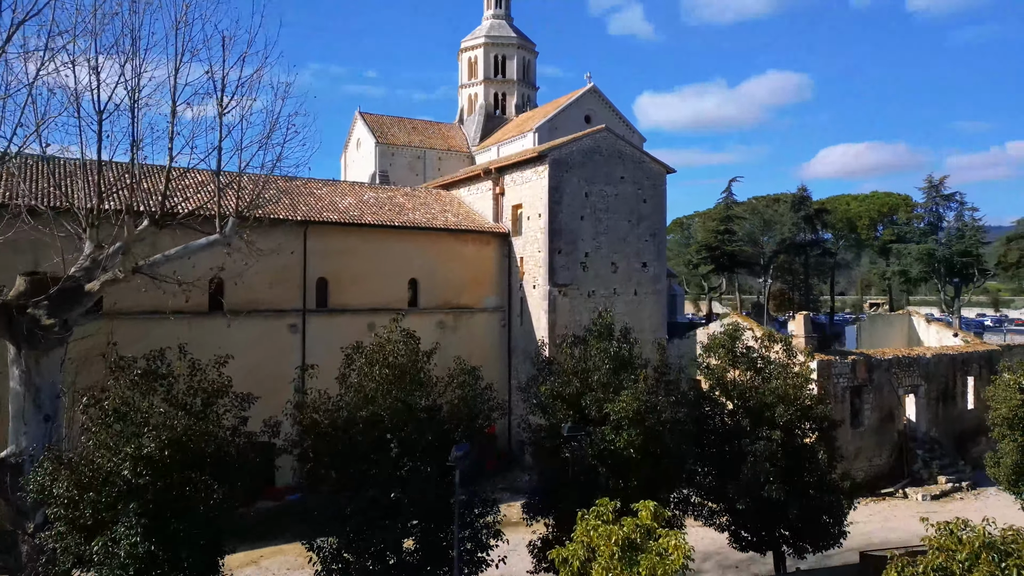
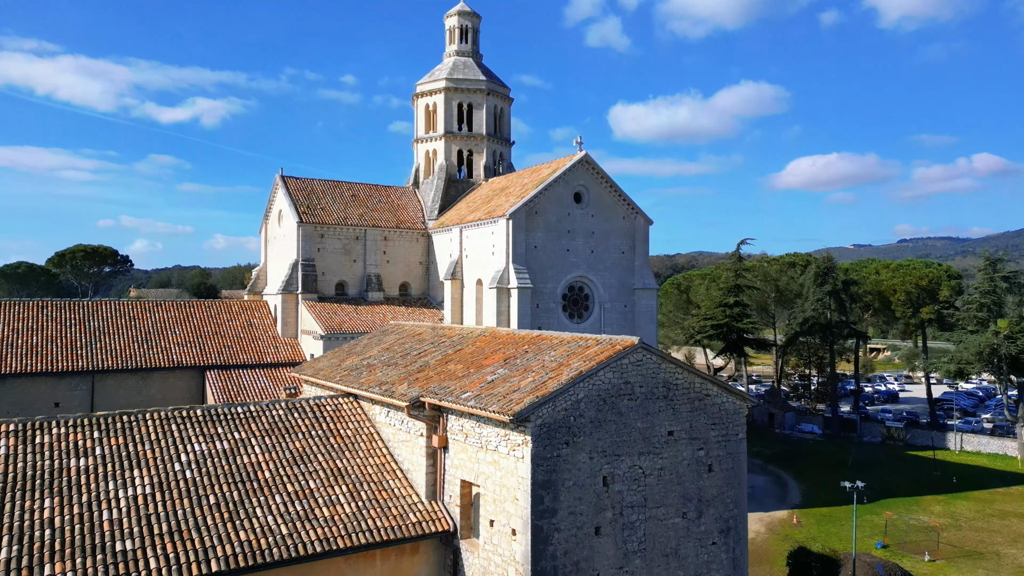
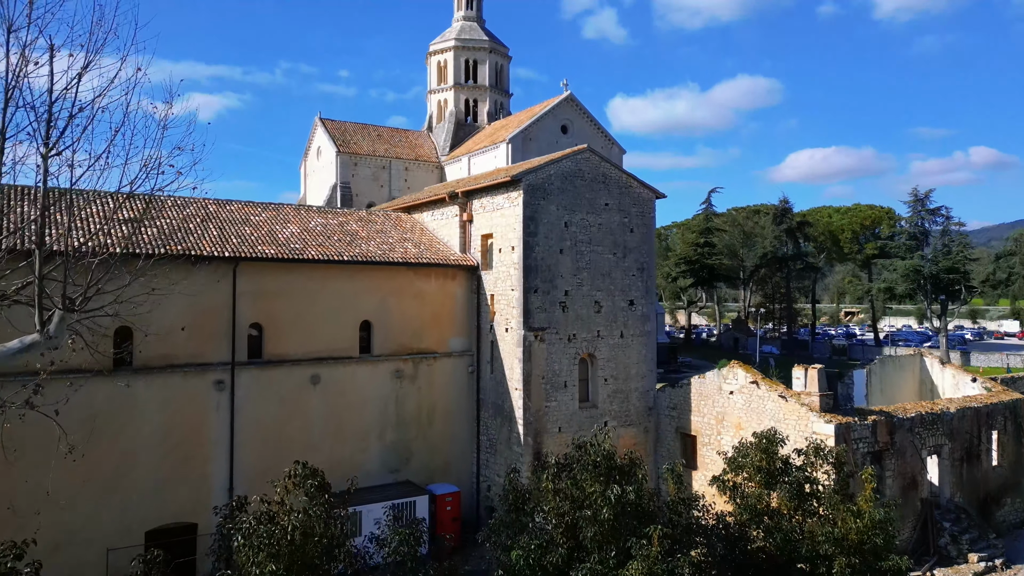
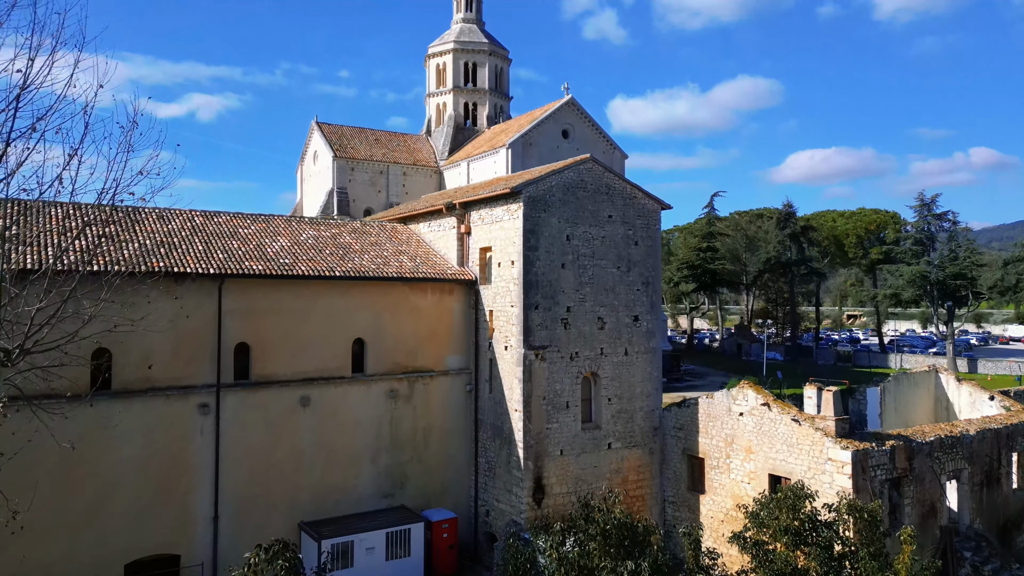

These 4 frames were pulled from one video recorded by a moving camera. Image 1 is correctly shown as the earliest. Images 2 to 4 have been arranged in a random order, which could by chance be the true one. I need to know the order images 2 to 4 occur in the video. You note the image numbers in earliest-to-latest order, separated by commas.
3, 4, 2
